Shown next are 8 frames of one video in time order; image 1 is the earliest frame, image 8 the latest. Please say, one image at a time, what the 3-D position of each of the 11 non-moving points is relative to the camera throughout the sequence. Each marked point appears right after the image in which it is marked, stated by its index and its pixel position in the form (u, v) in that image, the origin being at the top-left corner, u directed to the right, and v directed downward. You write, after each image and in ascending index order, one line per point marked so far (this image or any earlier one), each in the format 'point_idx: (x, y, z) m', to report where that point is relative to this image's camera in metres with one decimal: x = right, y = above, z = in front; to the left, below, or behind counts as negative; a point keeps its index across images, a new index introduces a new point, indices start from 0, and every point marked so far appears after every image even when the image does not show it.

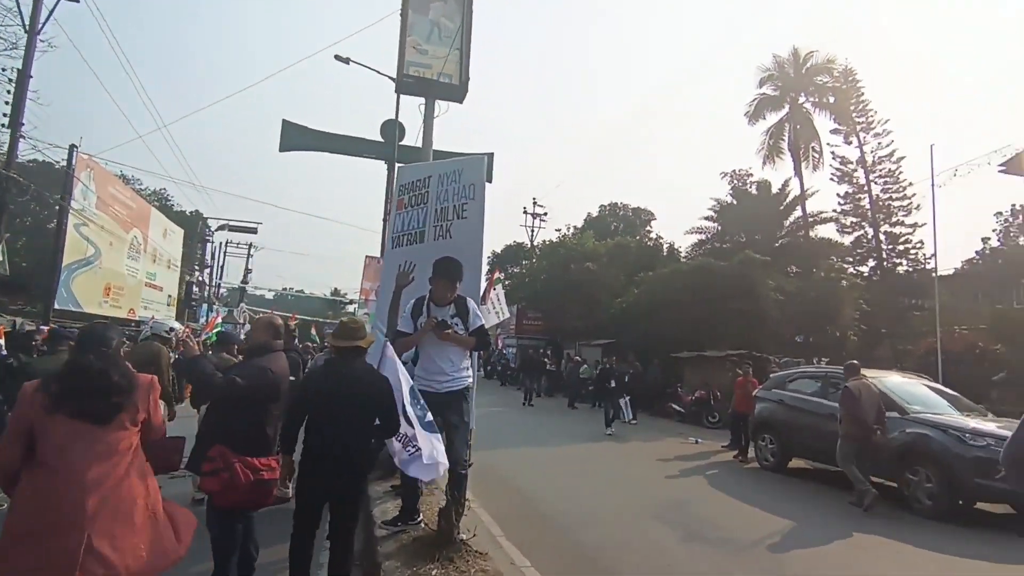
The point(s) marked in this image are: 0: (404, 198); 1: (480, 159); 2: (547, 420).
0: (-1.4, +1.1, +7.4) m
1: (-0.4, +1.4, +6.6) m
2: (+0.9, -3.6, +16.2) m
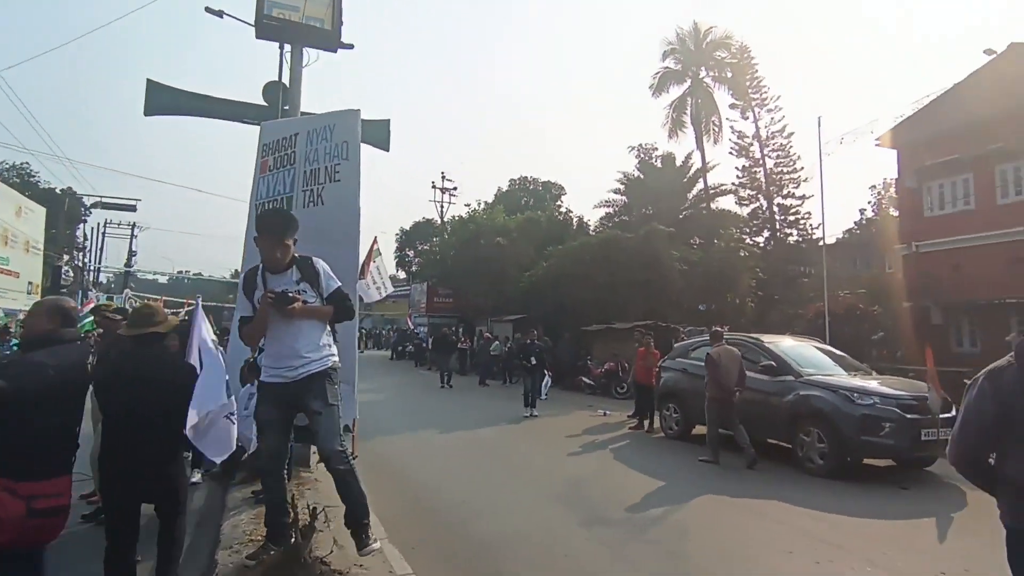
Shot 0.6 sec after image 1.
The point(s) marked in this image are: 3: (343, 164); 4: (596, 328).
0: (-2.6, +1.4, +6.4) m
1: (-1.5, +1.7, +5.8) m
2: (-1.5, -3.0, +15.7) m
3: (-1.6, +1.2, +5.8) m
4: (+2.8, -1.3, +19.6) m
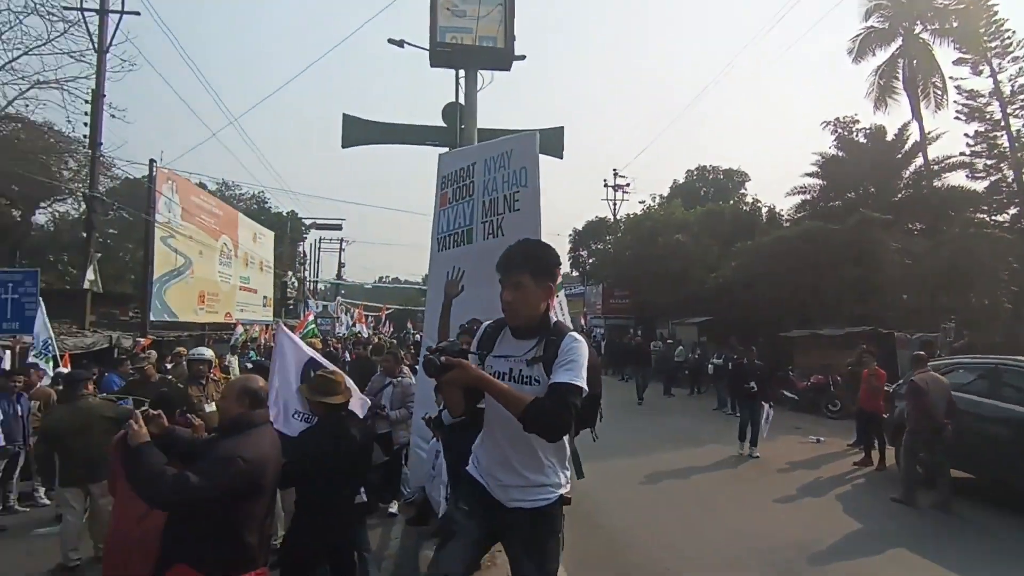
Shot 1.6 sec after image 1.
0: (-0.7, +1.0, +6.3) m
1: (+0.2, +1.4, +5.4) m
2: (+3.2, -3.2, +14.8) m
3: (+0.1, +0.9, +5.4) m
4: (+8.4, -1.3, +17.4) m
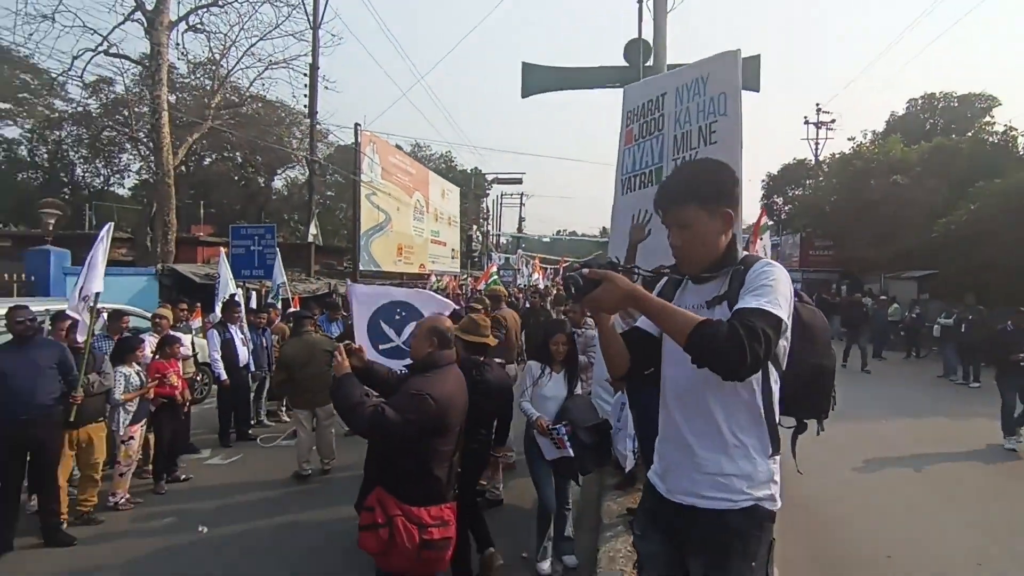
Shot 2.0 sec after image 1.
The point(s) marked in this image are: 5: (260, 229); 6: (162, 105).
0: (+1.2, +1.6, +5.8) m
1: (+1.7, +1.8, +4.7) m
2: (+7.4, -2.0, +13.2) m
3: (+1.7, +1.3, +4.8) m
4: (+13.1, -0.1, +14.0) m
5: (-6.0, +1.4, +14.1) m
6: (-10.5, +5.6, +18.1) m
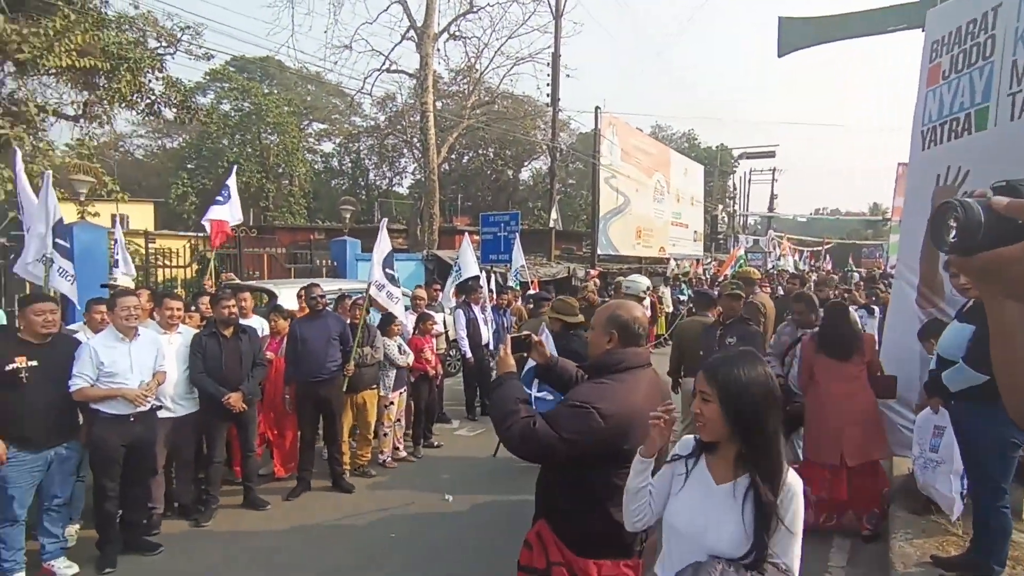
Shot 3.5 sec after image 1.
0: (+3.2, +1.7, +4.5) m
1: (+3.3, +1.9, +3.2) m
2: (+11.8, -1.8, +8.9) m
3: (+3.3, +1.5, +3.3) m
4: (+17.4, +0.1, +7.4) m
5: (-0.2, +1.8, +14.8) m
6: (-2.8, +6.1, +20.2) m
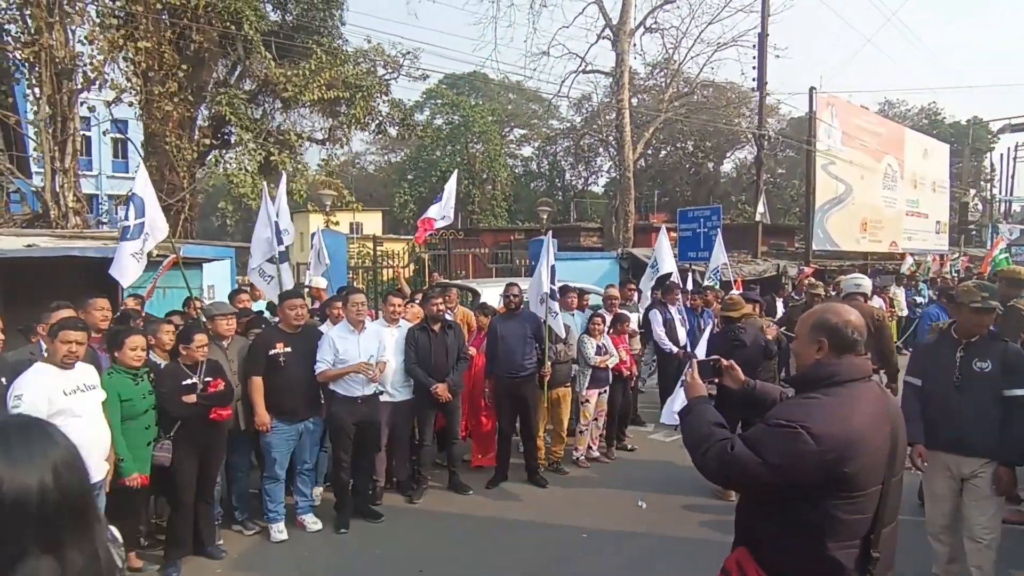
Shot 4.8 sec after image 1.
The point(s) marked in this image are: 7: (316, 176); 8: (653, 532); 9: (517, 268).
0: (+4.5, +1.7, +3.1) m
1: (+4.2, +1.9, +1.9) m
2: (+14.0, -1.9, +4.7) m
3: (+4.2, +1.4, +2.0) m
4: (+18.8, 0.0, +1.5) m
5: (+4.6, +1.8, +14.0) m
6: (+3.8, +6.1, +20.0) m
7: (-5.1, +2.9, +15.5) m
8: (+1.4, -2.4, +5.8) m
9: (+0.1, +0.6, +18.7) m
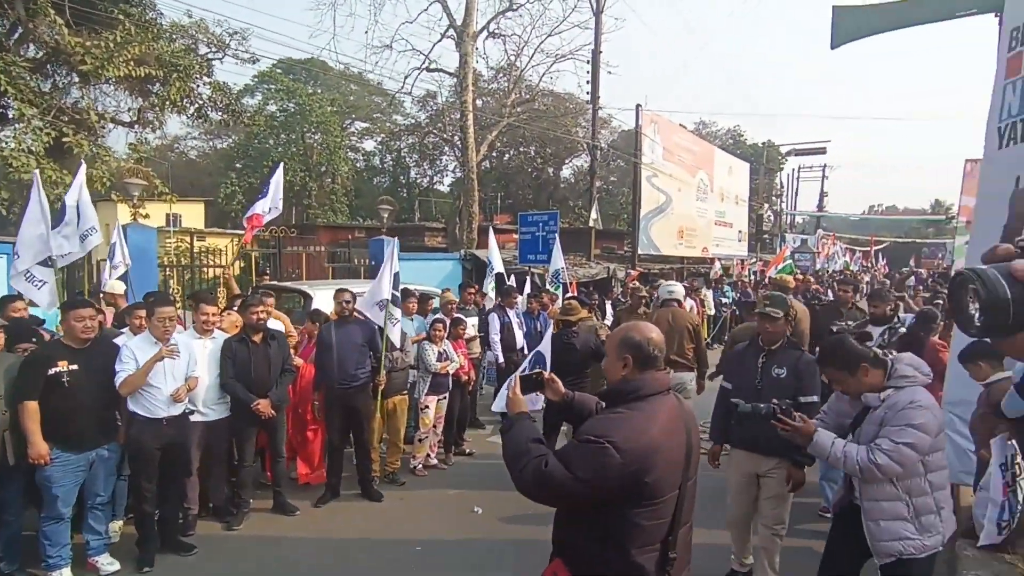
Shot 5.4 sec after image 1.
0: (+3.5, +1.6, +4.0) m
1: (+3.5, +1.8, +2.8) m
2: (+12.3, -2.0, +7.9) m
3: (+3.4, +1.3, +2.9) m
4: (+17.8, -0.1, +6.1) m
5: (+0.8, +1.8, +14.6) m
6: (-1.5, +6.1, +20.1) m
7: (-9.0, +2.9, +13.6) m
8: (-0.2, -2.4, +5.8) m
9: (-4.7, +0.6, +18.0) m
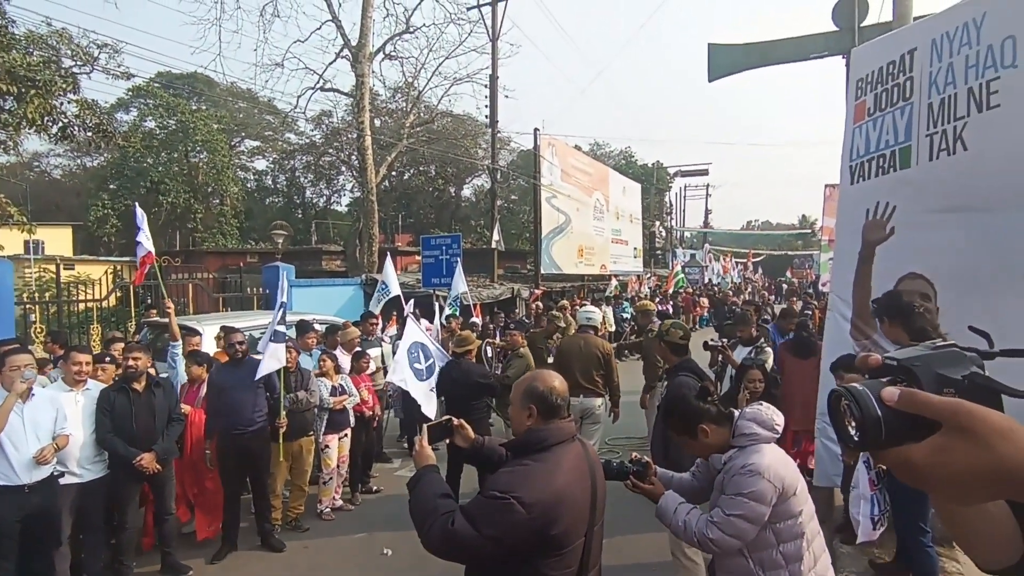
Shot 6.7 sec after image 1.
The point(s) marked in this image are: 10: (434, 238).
0: (+2.7, +1.5, +4.6) m
1: (+2.9, +1.7, +3.4) m
2: (+10.9, -2.0, +9.7) m
3: (+2.9, +1.2, +3.4) m
4: (+16.6, +0.1, +8.8) m
5: (-1.6, +1.2, +14.6) m
6: (-4.9, +5.3, +19.8) m
7: (-11.1, +2.0, +12.0) m
8: (-1.0, -2.8, +5.6) m
9: (-7.5, -0.3, +17.1) m
10: (-2.0, +1.2, +14.9) m
